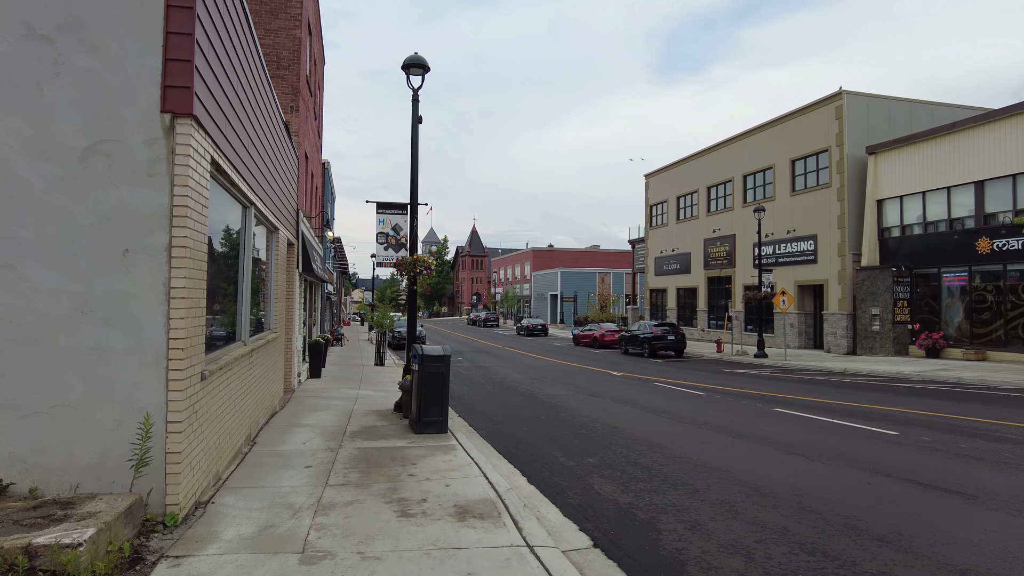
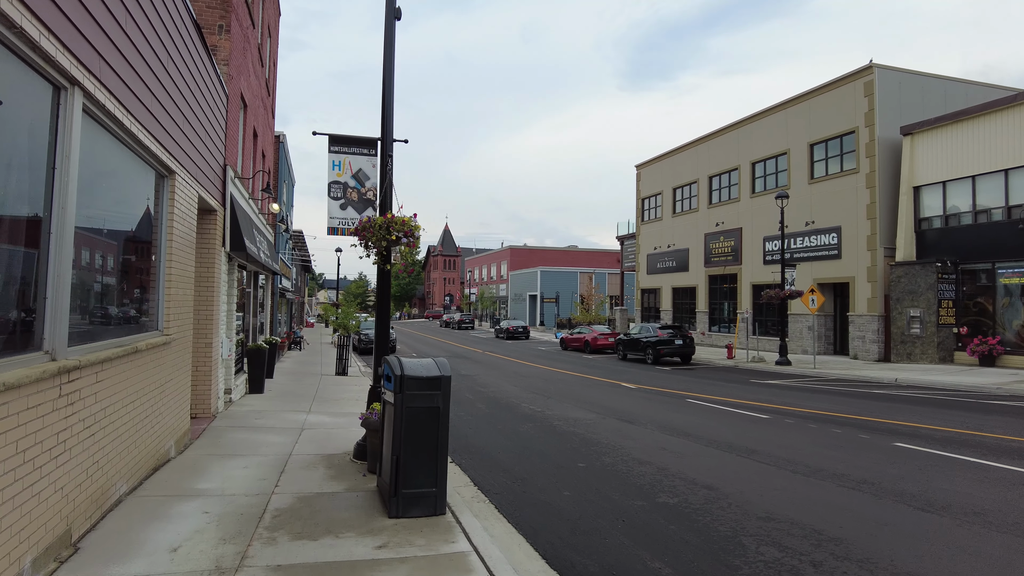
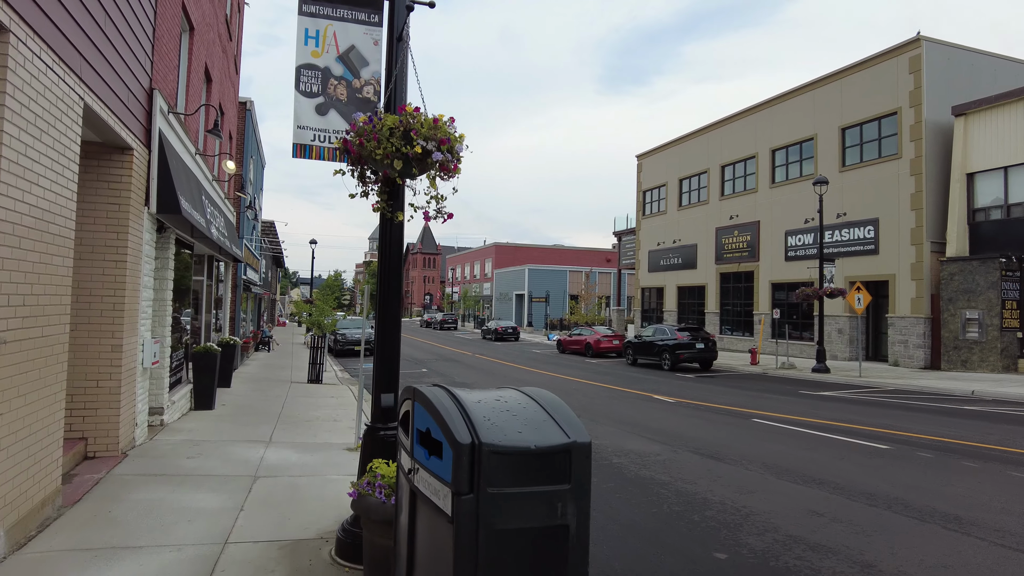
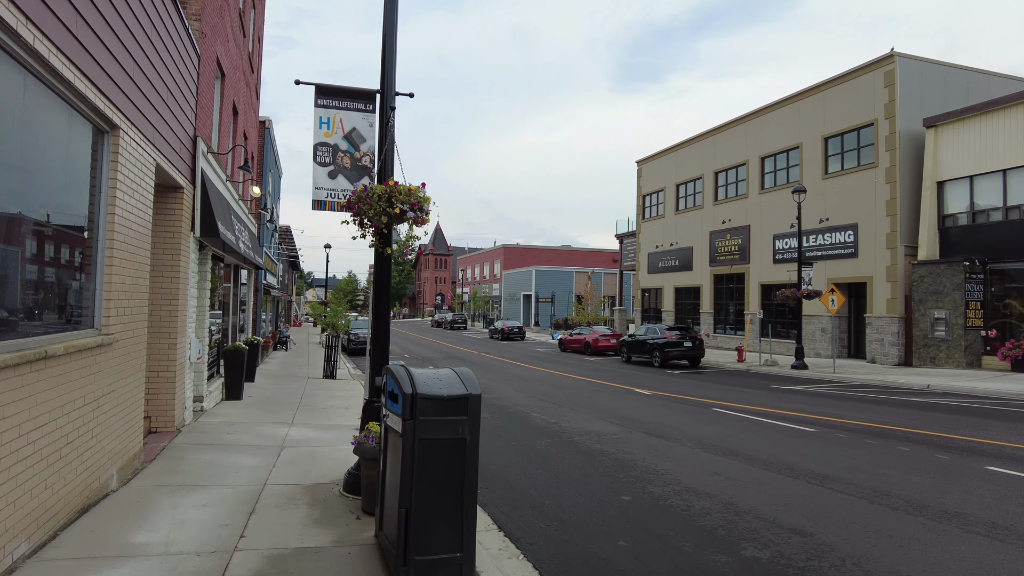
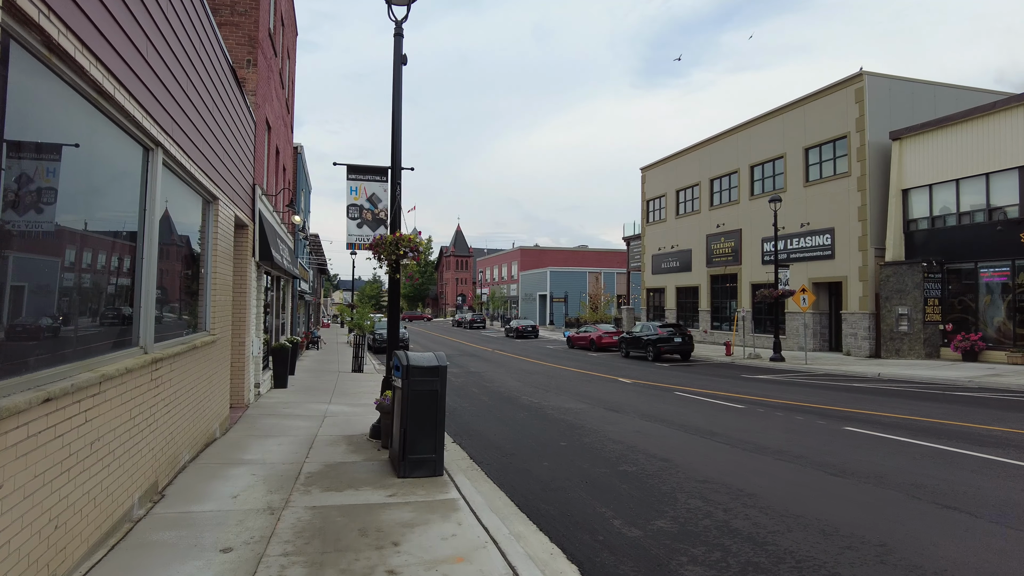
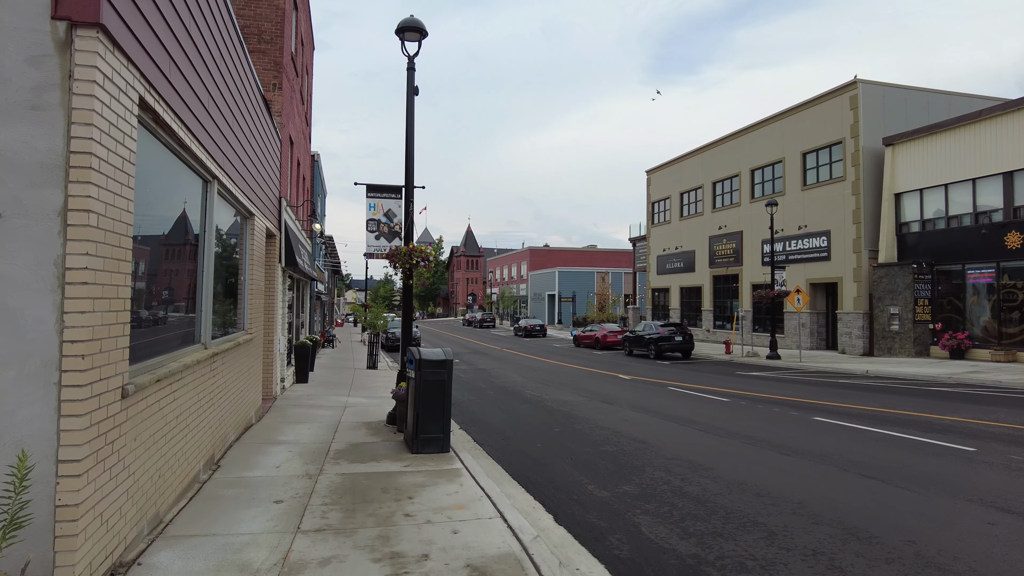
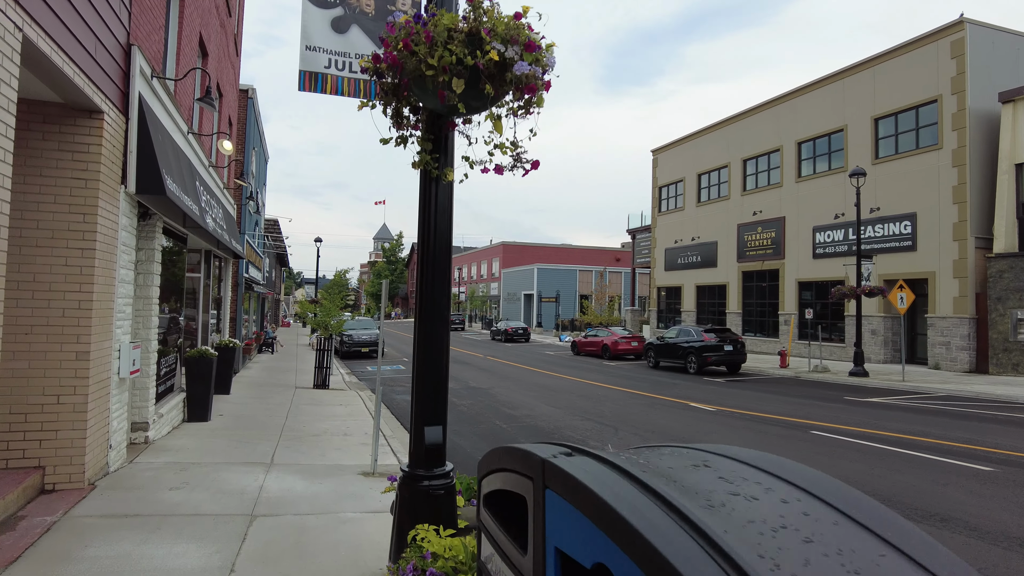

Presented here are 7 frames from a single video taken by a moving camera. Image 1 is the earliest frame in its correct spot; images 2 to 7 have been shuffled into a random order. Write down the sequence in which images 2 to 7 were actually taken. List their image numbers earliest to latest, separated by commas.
6, 5, 2, 4, 3, 7
